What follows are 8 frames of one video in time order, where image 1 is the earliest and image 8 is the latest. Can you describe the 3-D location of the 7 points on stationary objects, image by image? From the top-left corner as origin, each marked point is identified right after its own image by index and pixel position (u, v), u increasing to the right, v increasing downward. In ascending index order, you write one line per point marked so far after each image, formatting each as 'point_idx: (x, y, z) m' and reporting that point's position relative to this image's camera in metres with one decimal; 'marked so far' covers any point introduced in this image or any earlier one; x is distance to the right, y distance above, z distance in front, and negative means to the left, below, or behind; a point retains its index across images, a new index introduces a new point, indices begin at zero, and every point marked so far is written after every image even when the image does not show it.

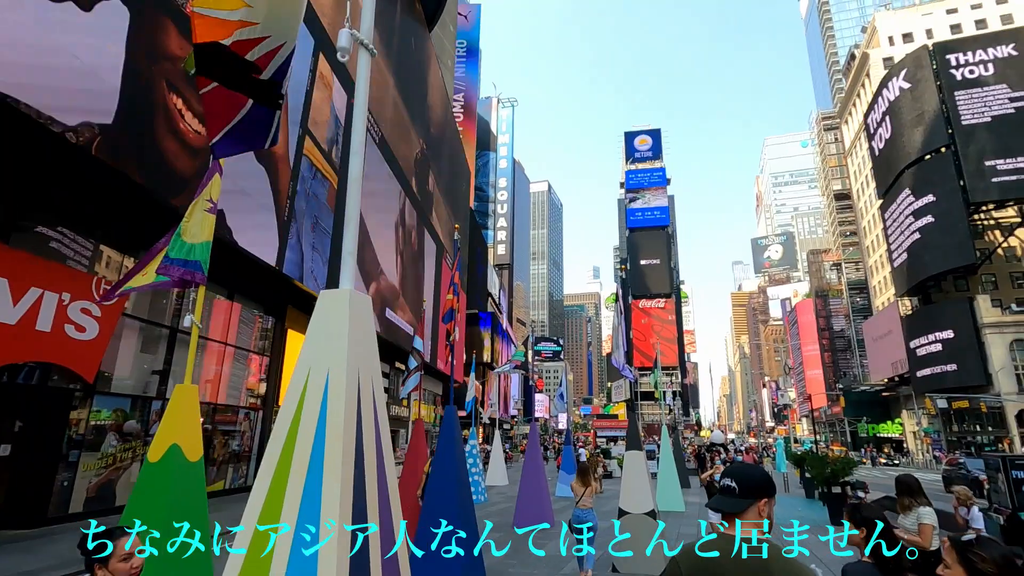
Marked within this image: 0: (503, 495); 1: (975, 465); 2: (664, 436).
0: (-0.5, -7.2, +18.6) m
1: (+16.9, -6.4, +19.3) m
2: (+4.4, -4.3, +15.5) m
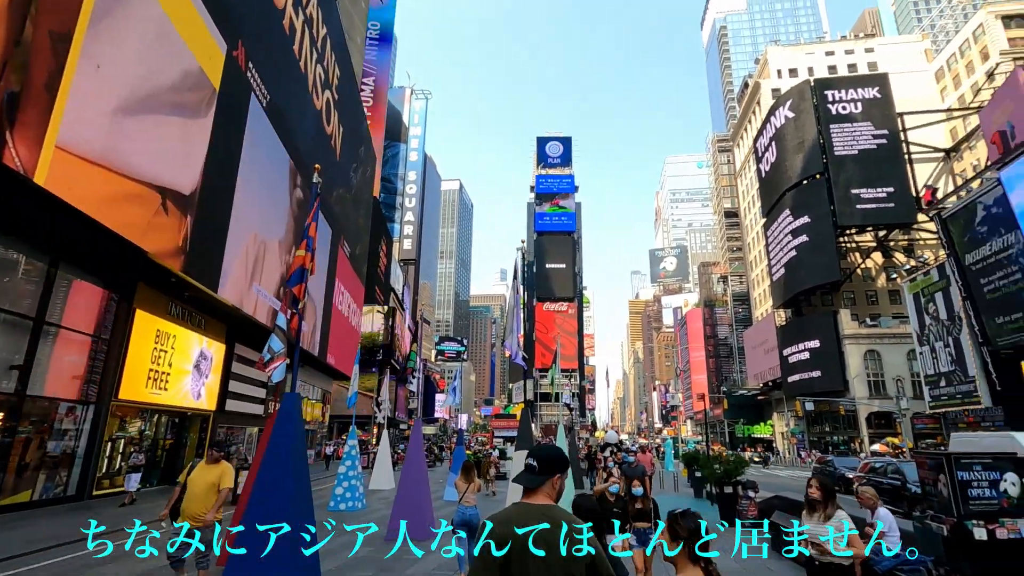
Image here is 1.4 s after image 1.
0: (-4.1, -6.7, +17.0) m
1: (+12.9, -6.8, +20.7) m
2: (+1.3, -4.0, +14.8) m
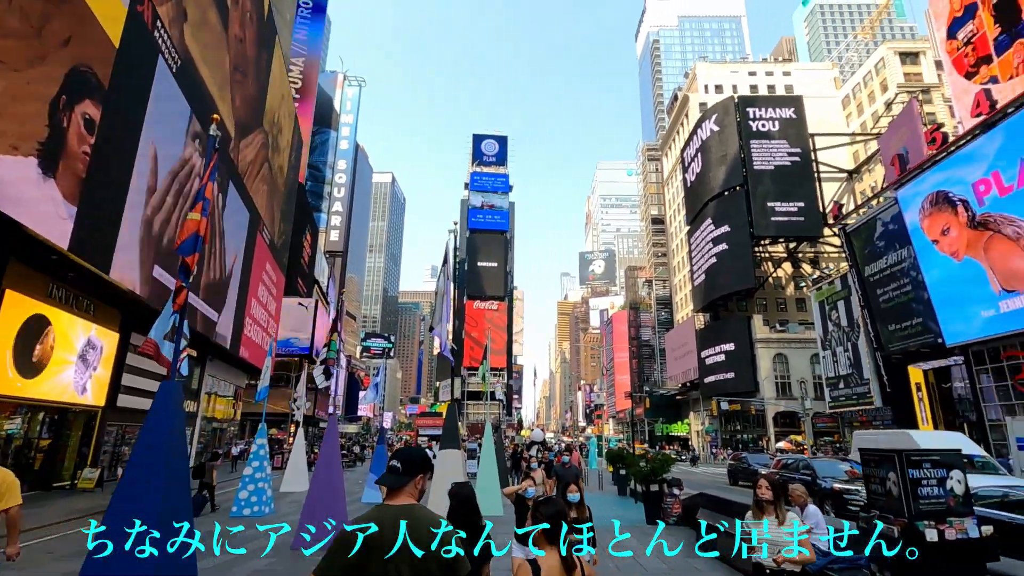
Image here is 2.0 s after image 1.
0: (-6.4, -6.4, +15.9) m
1: (+10.0, -7.0, +21.7) m
2: (-0.7, -3.9, +14.4) m
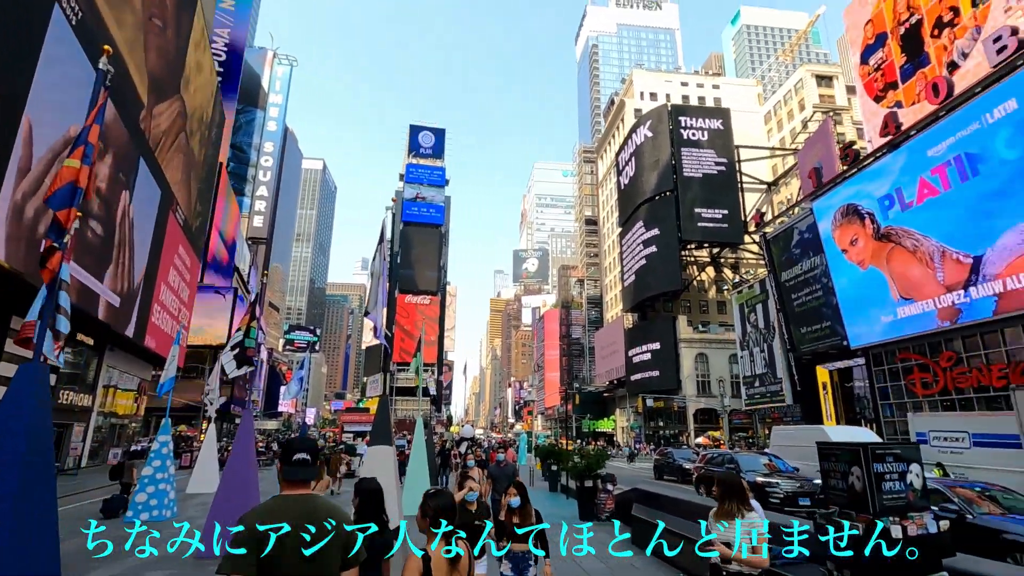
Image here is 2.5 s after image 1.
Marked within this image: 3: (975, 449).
0: (-8.4, -5.9, +14.6) m
1: (+7.1, -7.0, +22.4) m
2: (-2.4, -3.6, +13.8) m
3: (+10.6, -3.8, +12.4) m
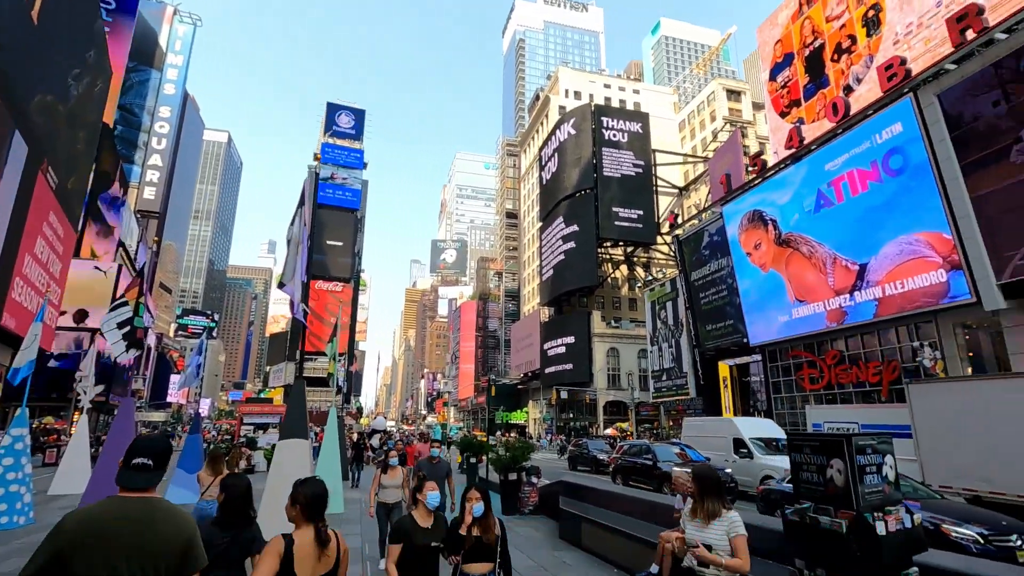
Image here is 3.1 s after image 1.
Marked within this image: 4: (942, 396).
0: (-10.5, -5.2, +12.7) m
1: (+3.6, -6.8, +22.8) m
2: (-4.4, -3.1, +12.8) m
3: (+8.7, -3.9, +13.4) m
4: (+7.3, -1.8, +9.0) m
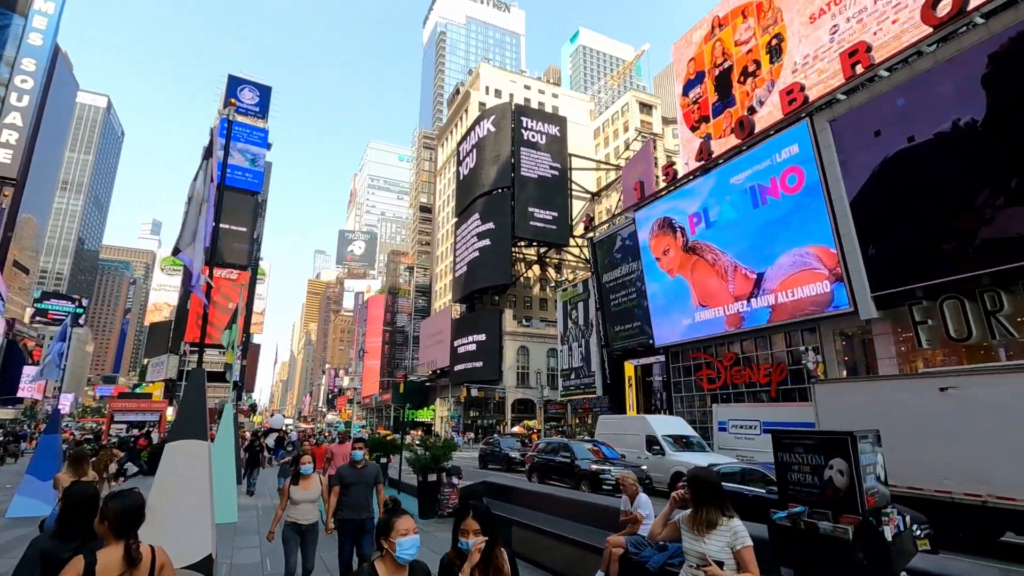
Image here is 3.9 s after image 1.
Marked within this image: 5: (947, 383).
0: (-12.3, -4.6, +10.3) m
1: (-0.1, -6.6, +22.6) m
2: (-6.2, -2.7, +11.4) m
3: (+6.6, -4.0, +14.2) m
4: (+6.1, -1.9, +9.7) m
5: (+6.7, -1.5, +8.3) m
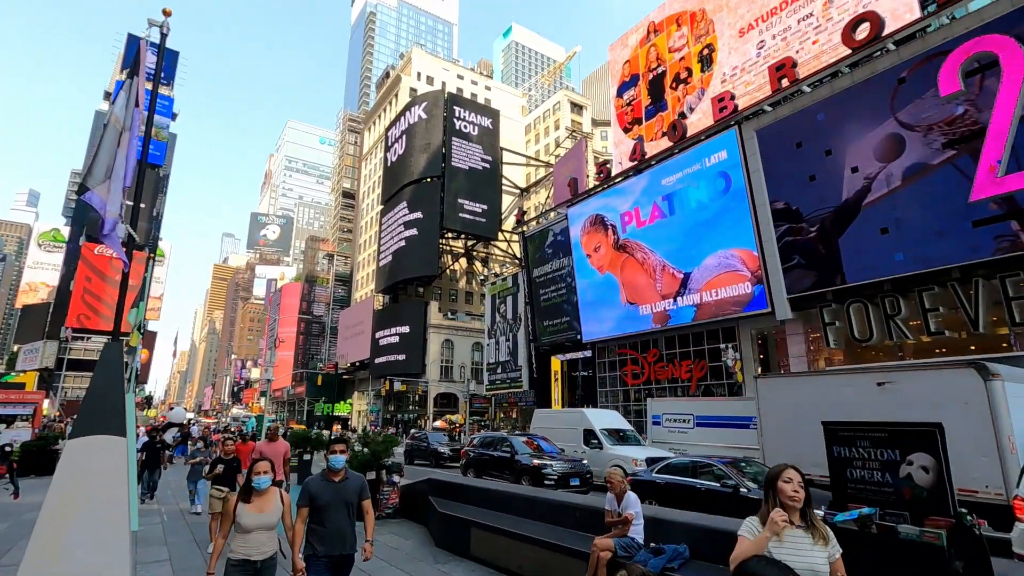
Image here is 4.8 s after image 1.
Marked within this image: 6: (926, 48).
0: (-13.2, -3.8, +7.9) m
1: (-3.1, -6.2, +21.9) m
2: (-7.3, -2.2, +9.9) m
3: (+4.9, -3.9, +14.5) m
4: (+5.1, -1.9, +9.9) m
5: (+6.0, -1.5, +8.7) m
6: (+14.6, +8.5, +18.9) m
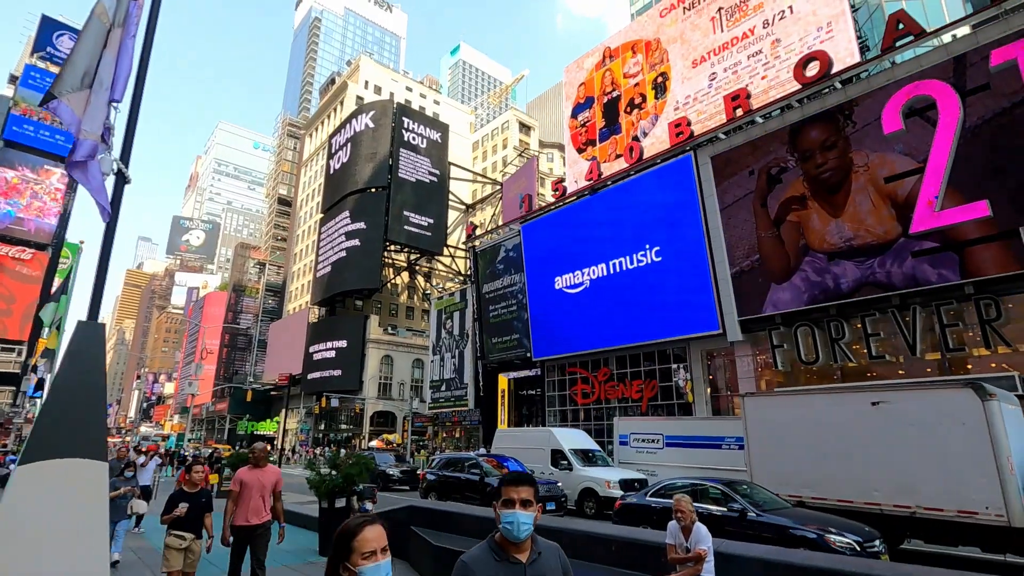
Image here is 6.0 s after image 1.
0: (-13.2, -3.4, +5.5) m
1: (-4.9, -6.6, +20.5) m
2: (-7.5, -2.1, +8.3) m
3: (+4.0, -4.4, +14.2) m
4: (+4.8, -2.2, +9.7) m
5: (+5.8, -1.8, +8.6) m
6: (+13.5, +7.5, +20.1) m
